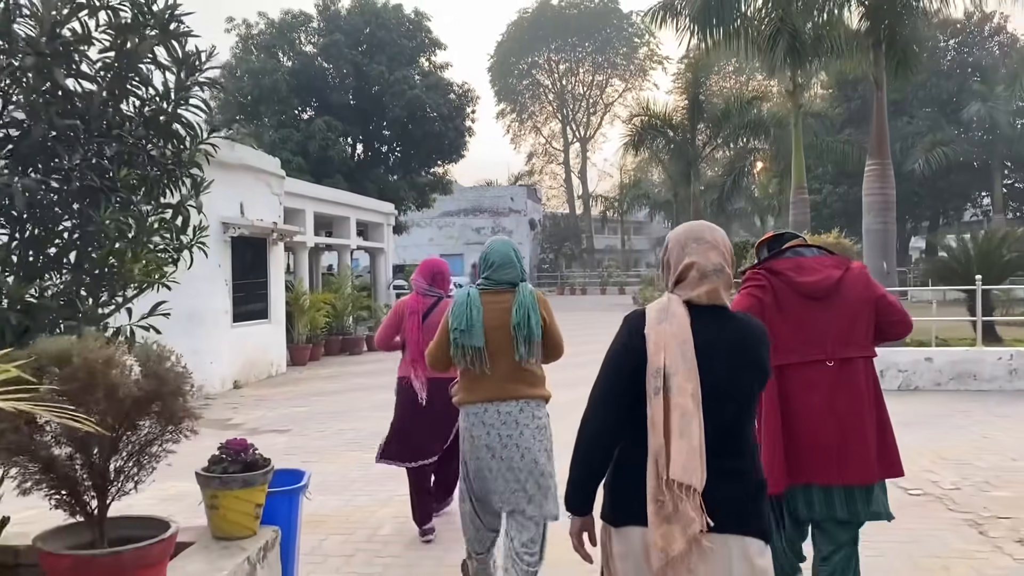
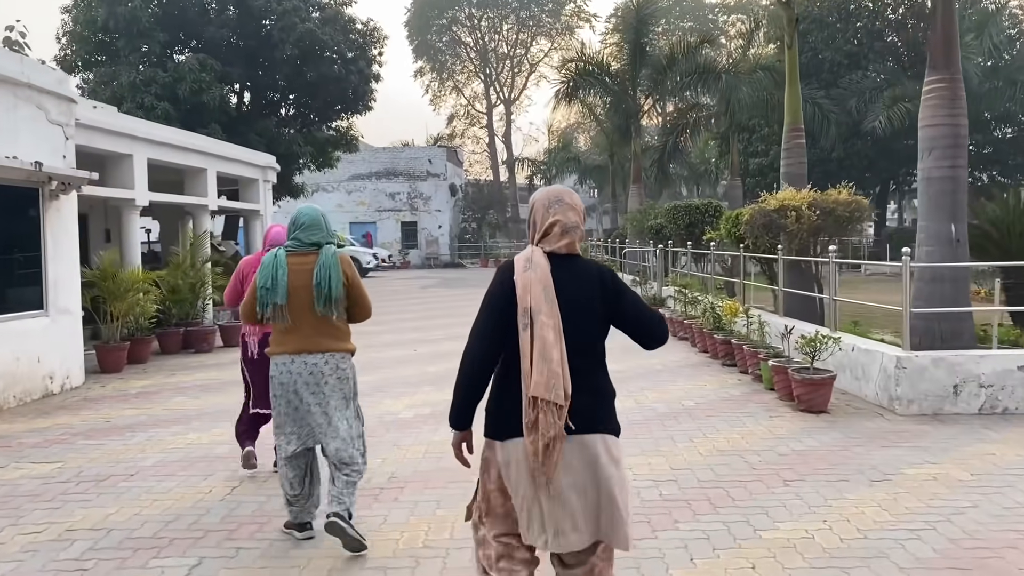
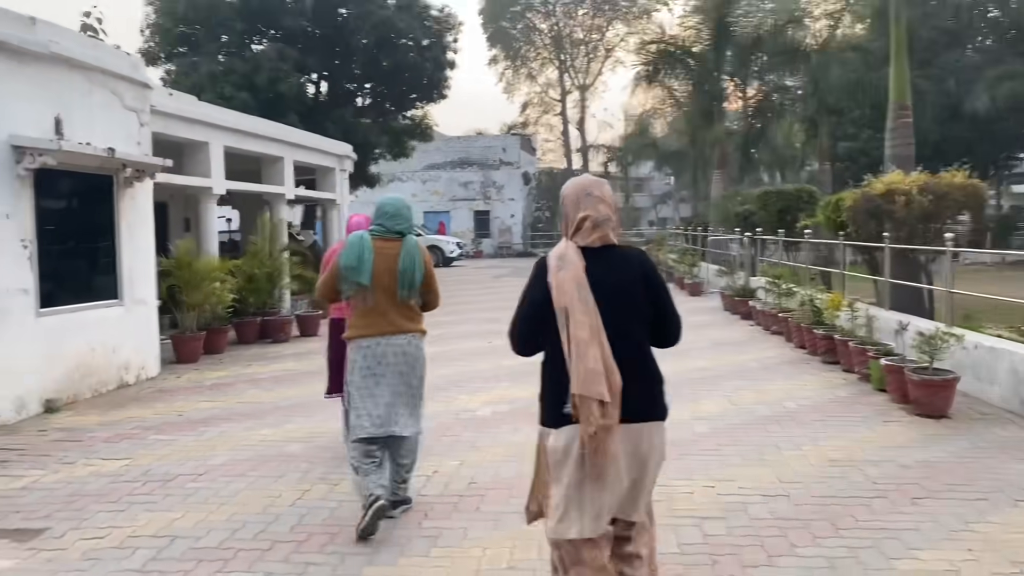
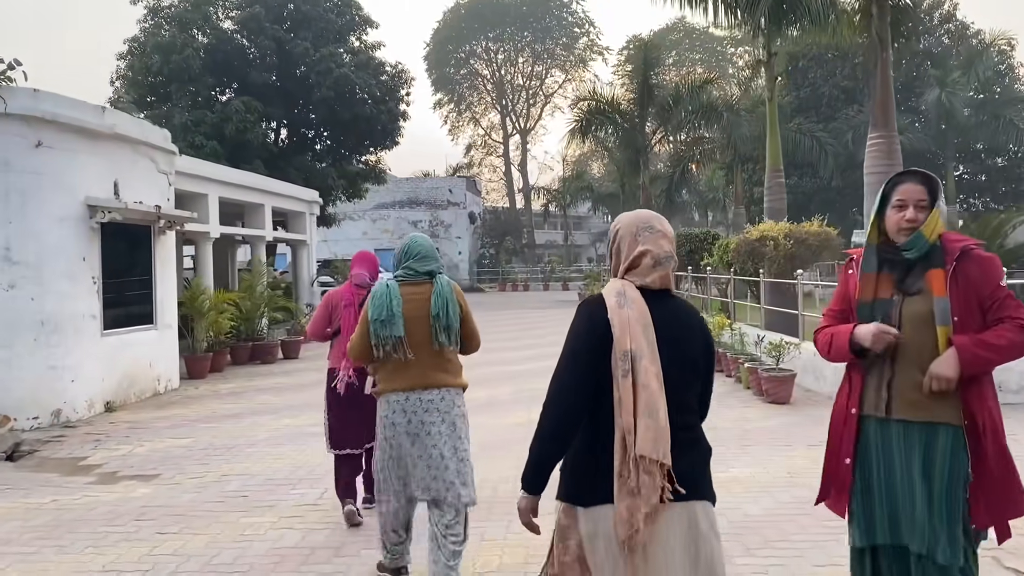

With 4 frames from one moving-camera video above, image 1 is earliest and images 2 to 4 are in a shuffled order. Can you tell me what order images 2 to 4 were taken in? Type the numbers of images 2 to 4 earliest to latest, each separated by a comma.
4, 2, 3
